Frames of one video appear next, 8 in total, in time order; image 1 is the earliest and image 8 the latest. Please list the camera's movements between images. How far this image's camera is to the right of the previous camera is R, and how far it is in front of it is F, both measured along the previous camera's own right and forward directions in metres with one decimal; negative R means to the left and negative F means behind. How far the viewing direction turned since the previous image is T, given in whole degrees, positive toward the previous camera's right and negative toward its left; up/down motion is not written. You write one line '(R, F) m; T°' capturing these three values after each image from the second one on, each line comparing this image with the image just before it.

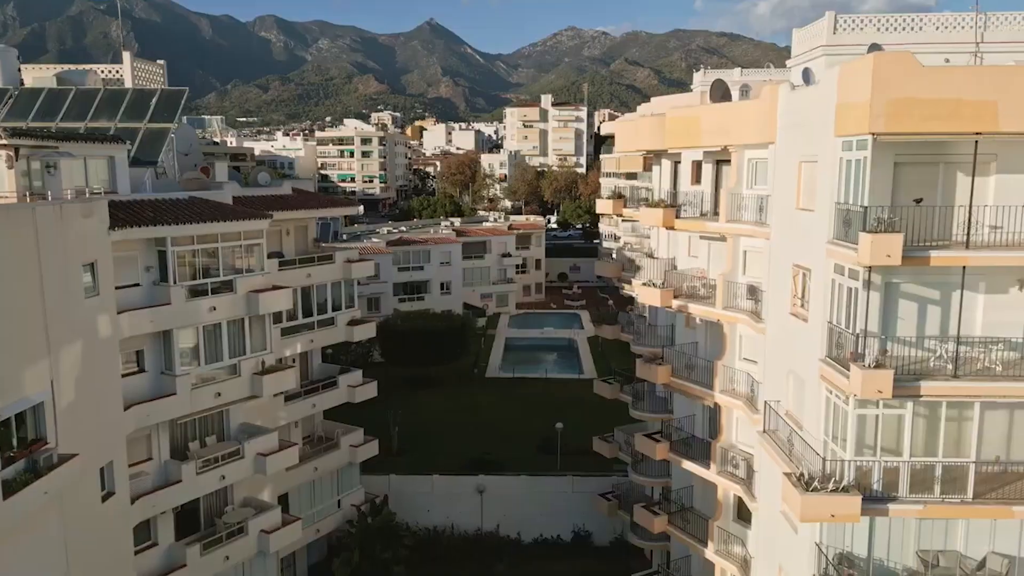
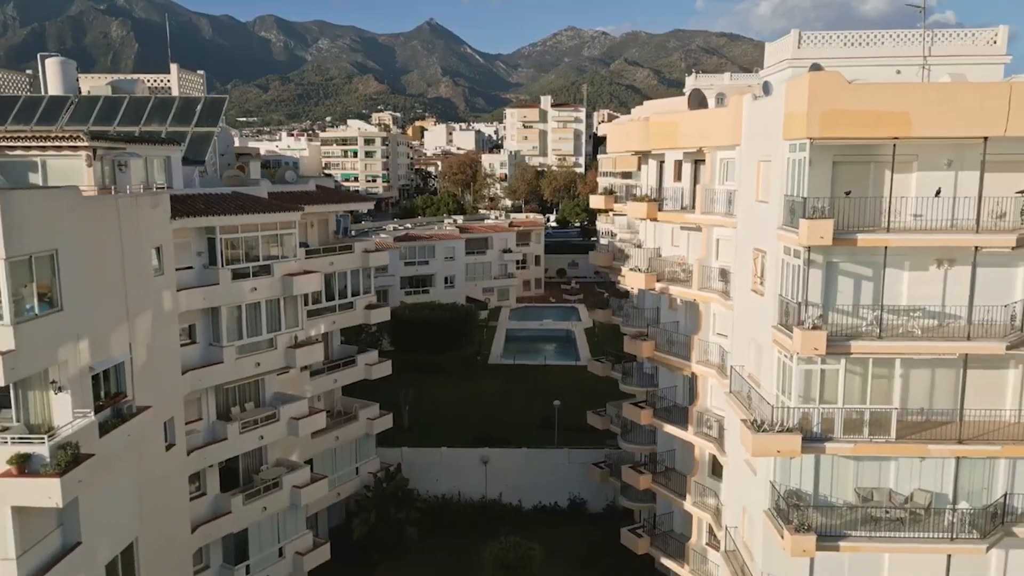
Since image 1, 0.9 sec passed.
(-0.1, -2.9) m; 0°
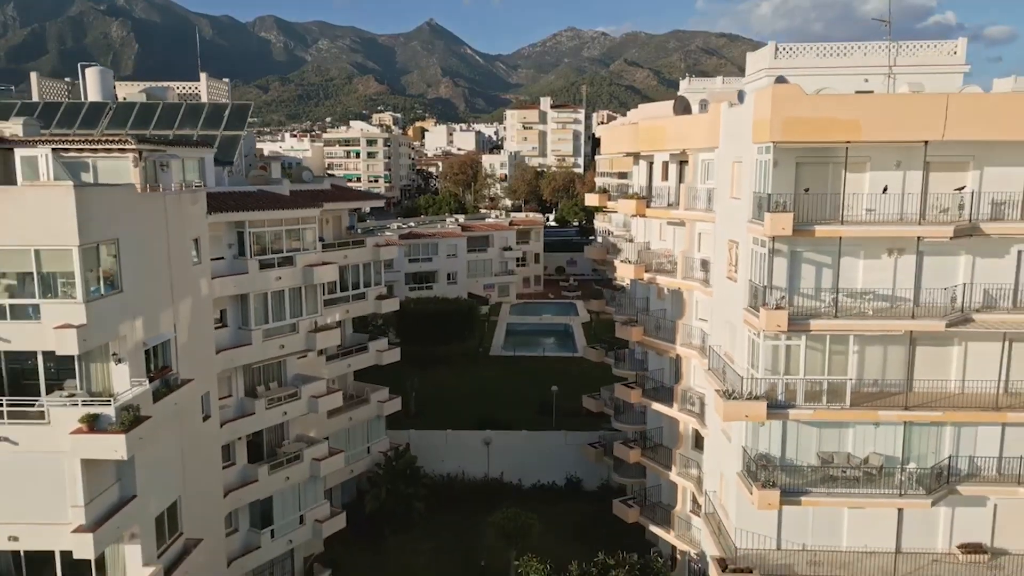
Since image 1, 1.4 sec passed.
(0.0, -2.3) m; 0°
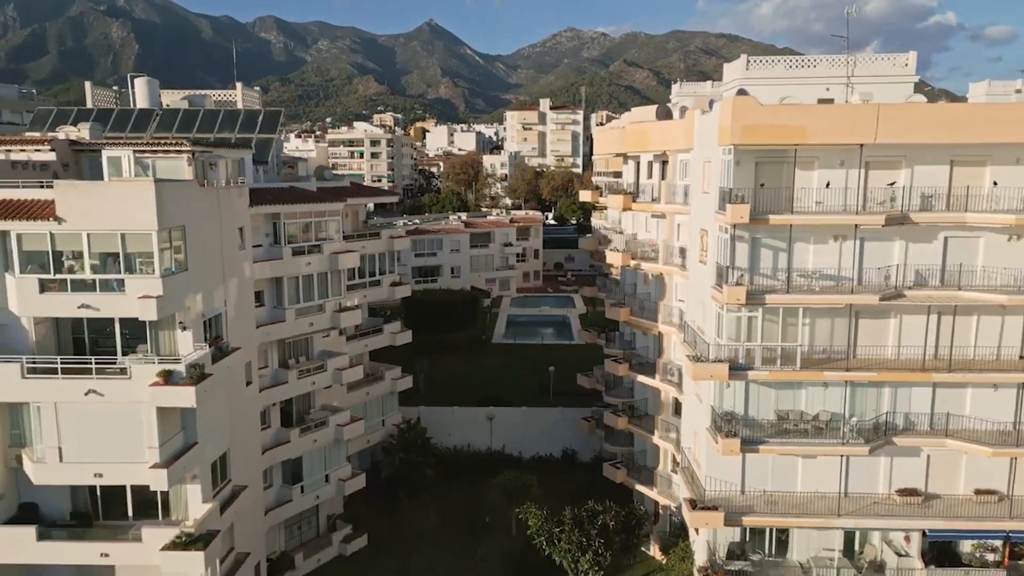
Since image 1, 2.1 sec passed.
(-0.1, -3.5) m; 0°
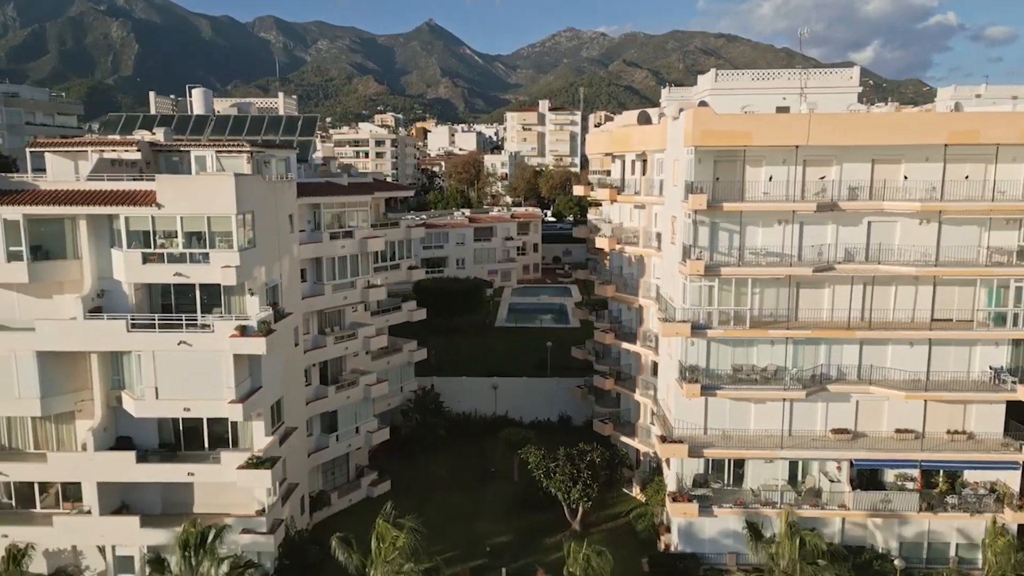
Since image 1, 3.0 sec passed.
(-0.2, -5.2) m; 0°
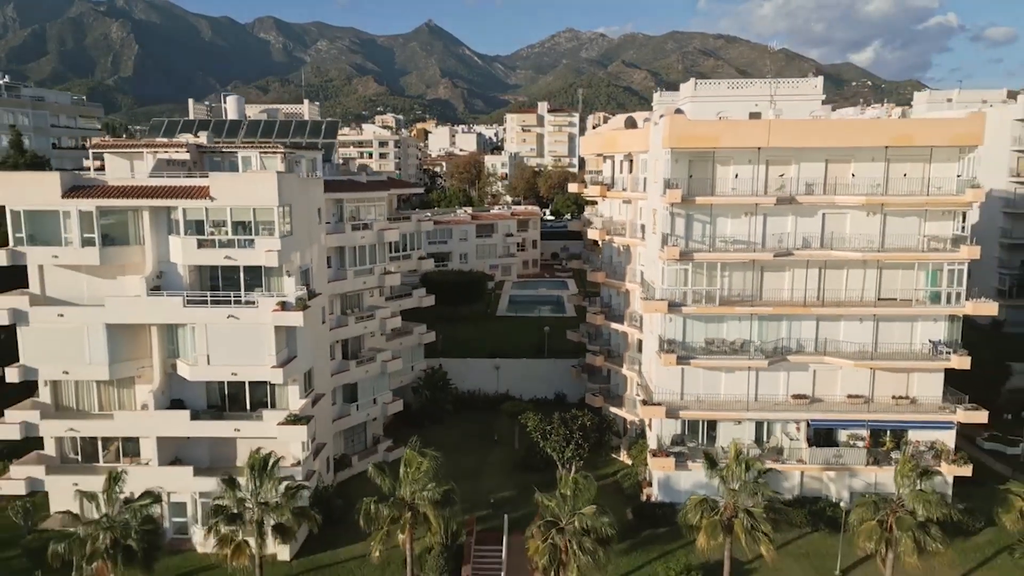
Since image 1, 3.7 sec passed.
(-0.1, -4.3) m; 0°
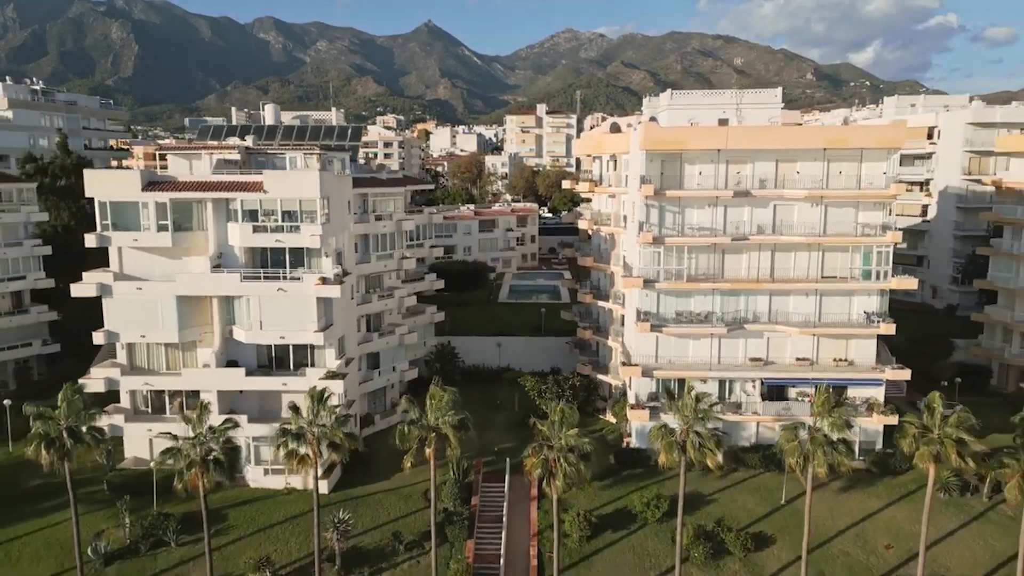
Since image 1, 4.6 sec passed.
(-0.1, -6.2) m; 0°
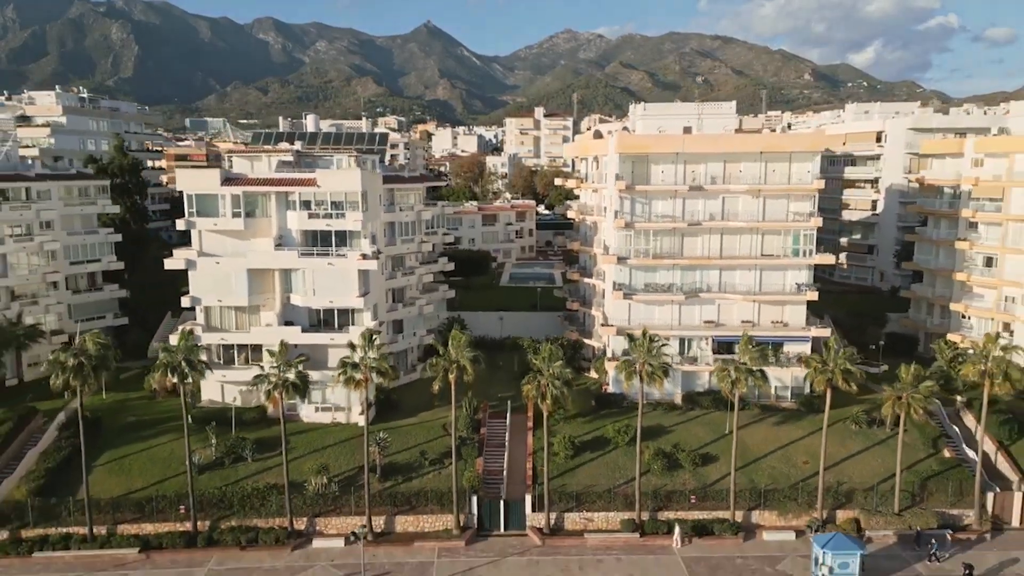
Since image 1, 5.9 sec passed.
(-0.1, -9.5) m; 0°
